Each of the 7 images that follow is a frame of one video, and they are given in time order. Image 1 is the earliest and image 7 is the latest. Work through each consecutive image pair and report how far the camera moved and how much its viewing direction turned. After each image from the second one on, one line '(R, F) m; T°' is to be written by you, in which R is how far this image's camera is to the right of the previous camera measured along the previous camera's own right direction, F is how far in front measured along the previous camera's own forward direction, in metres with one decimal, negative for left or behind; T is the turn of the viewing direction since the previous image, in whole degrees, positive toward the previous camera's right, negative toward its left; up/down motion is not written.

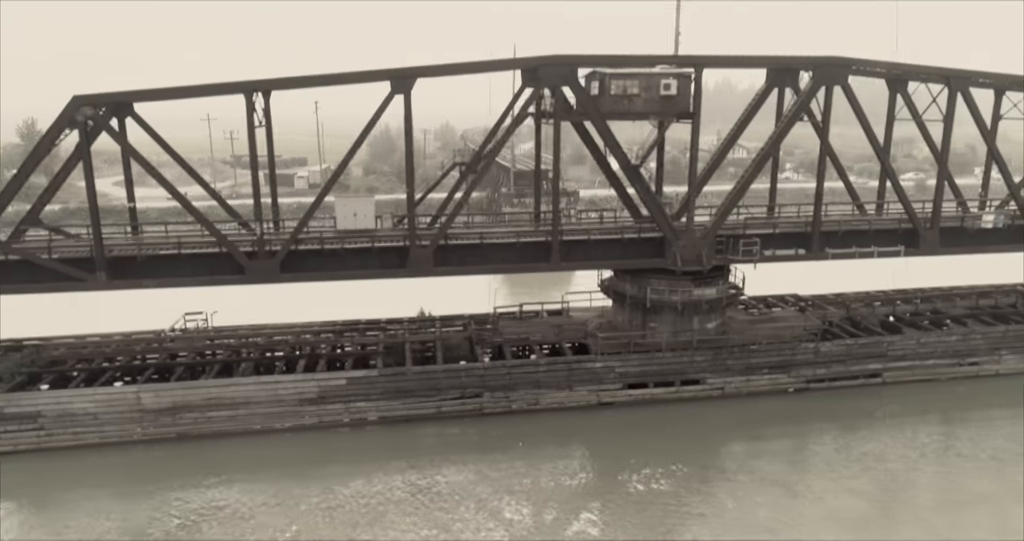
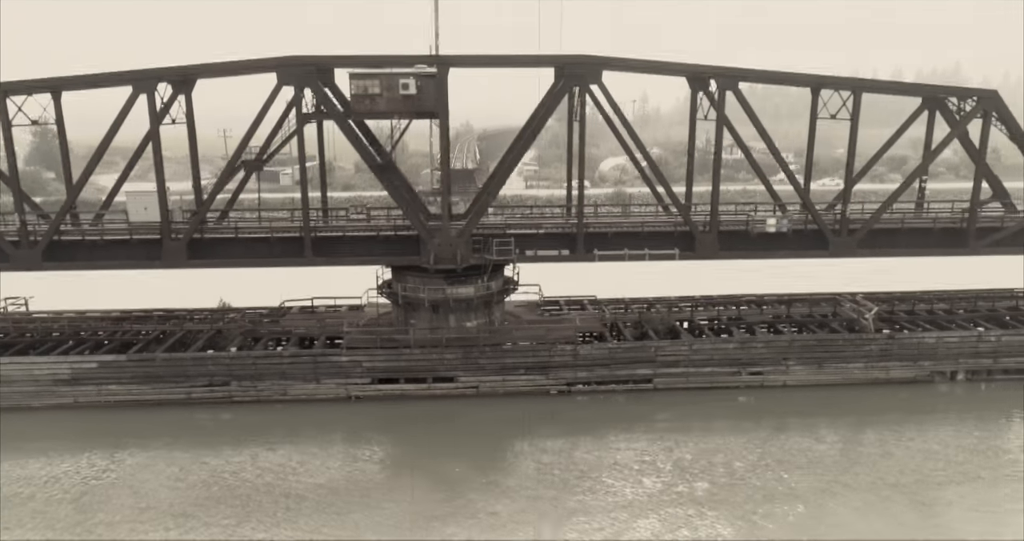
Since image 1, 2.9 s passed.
(+5.9, +0.1) m; -6°
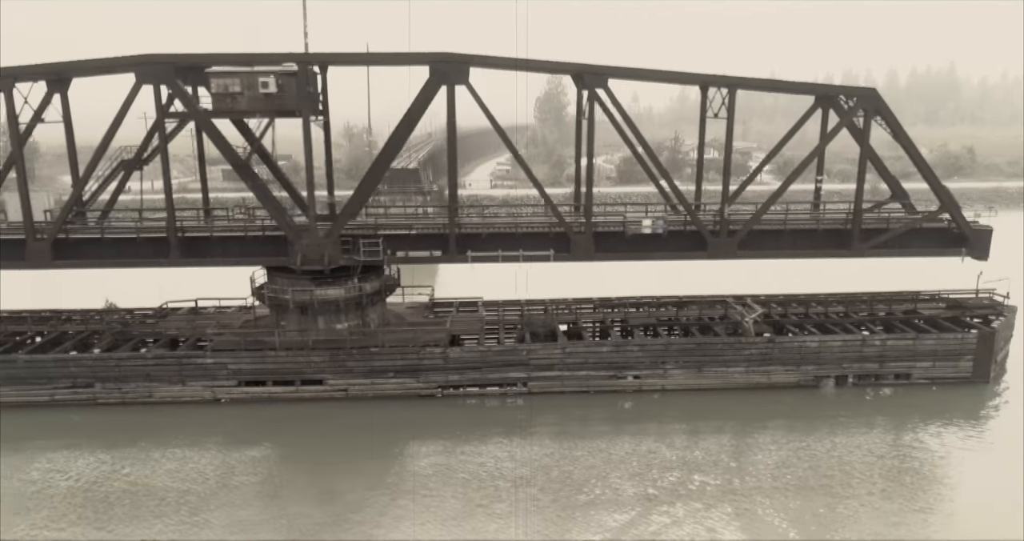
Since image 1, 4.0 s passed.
(+2.5, +0.2) m; -1°
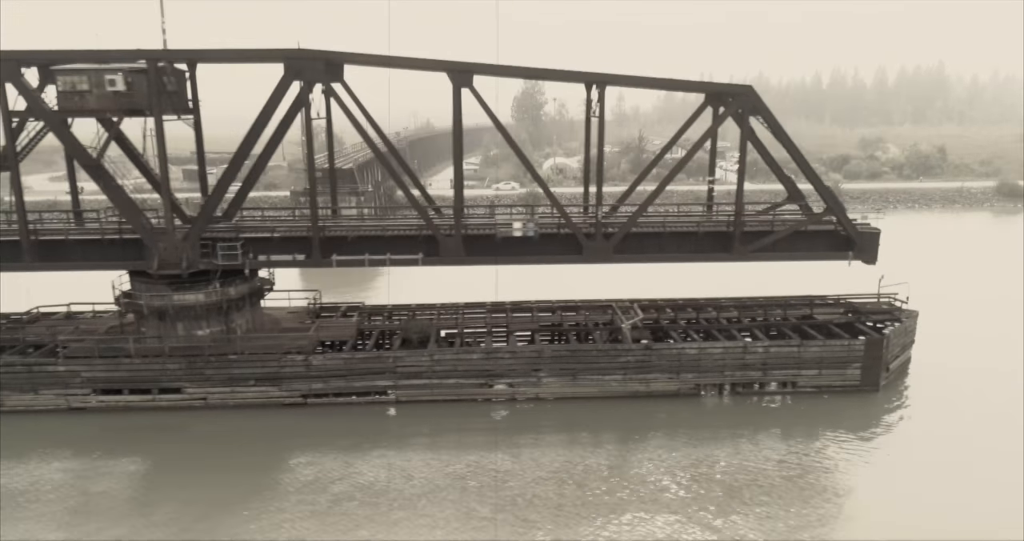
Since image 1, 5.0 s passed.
(+2.4, +0.5) m; 0°
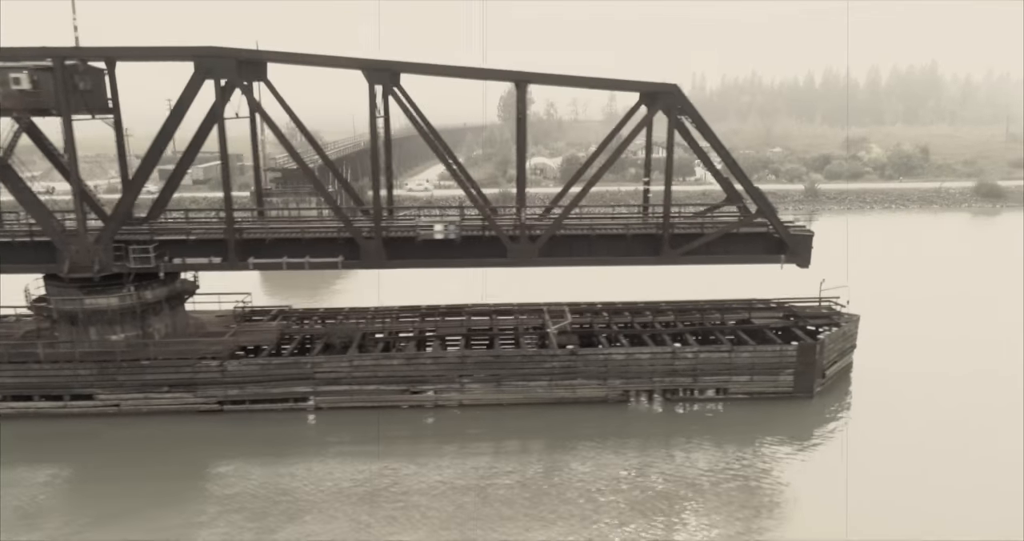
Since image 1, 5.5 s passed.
(+1.4, +0.3) m; 0°
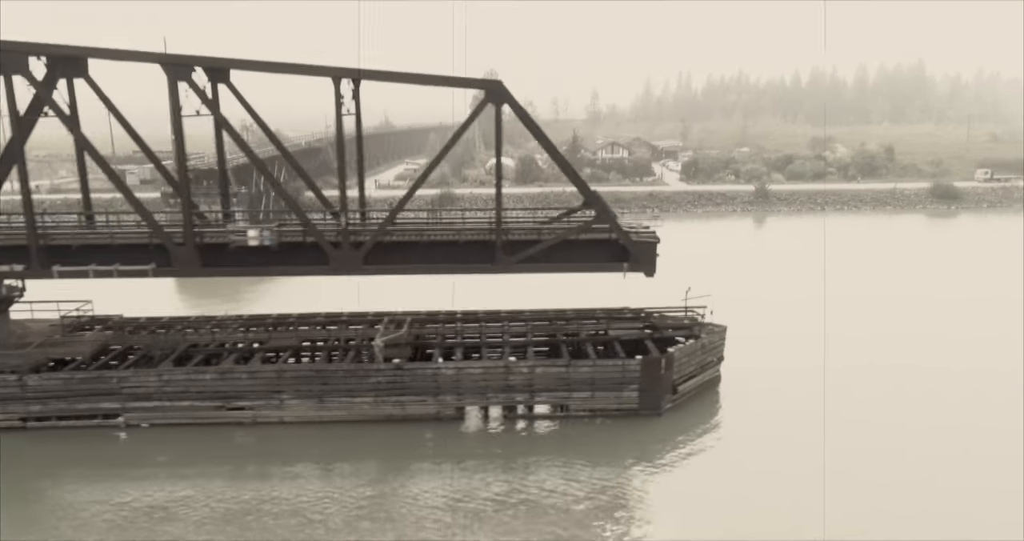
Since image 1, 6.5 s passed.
(+3.0, +0.8) m; 0°
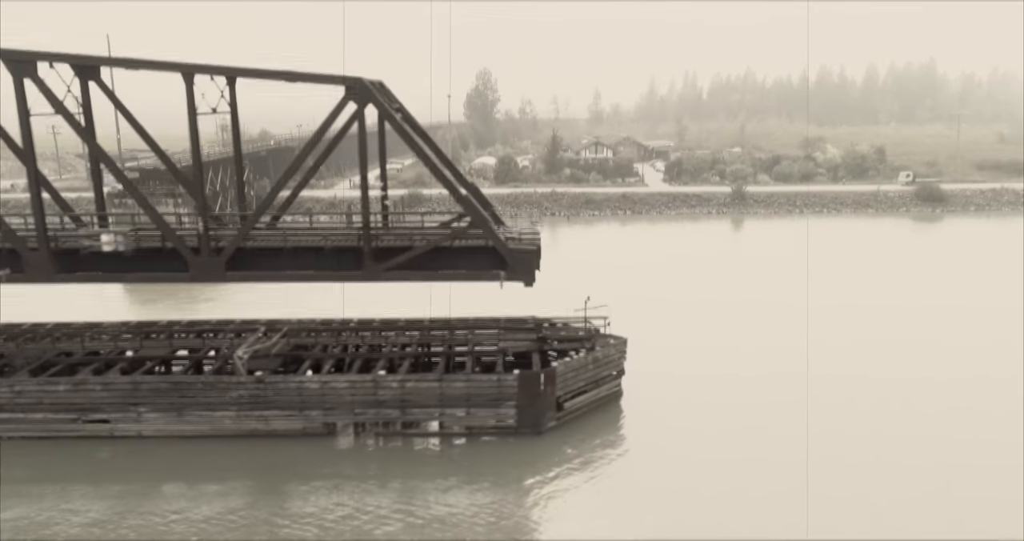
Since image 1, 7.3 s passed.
(+2.3, +0.7) m; -1°
